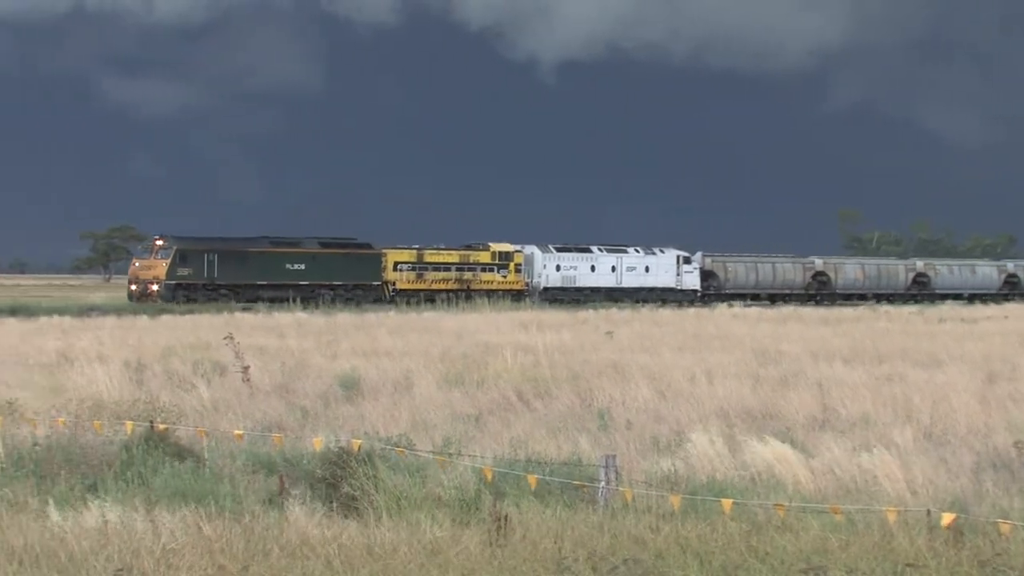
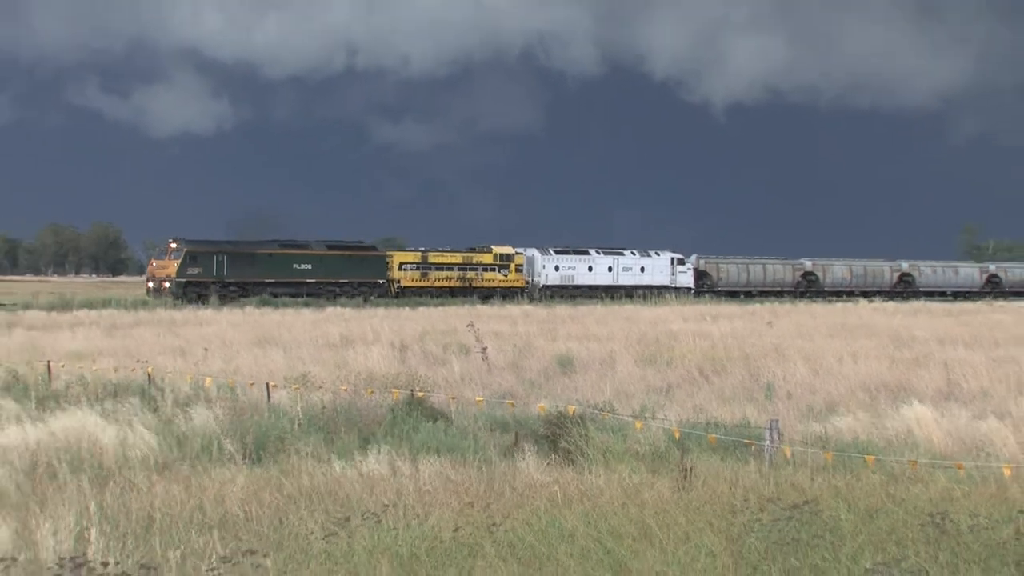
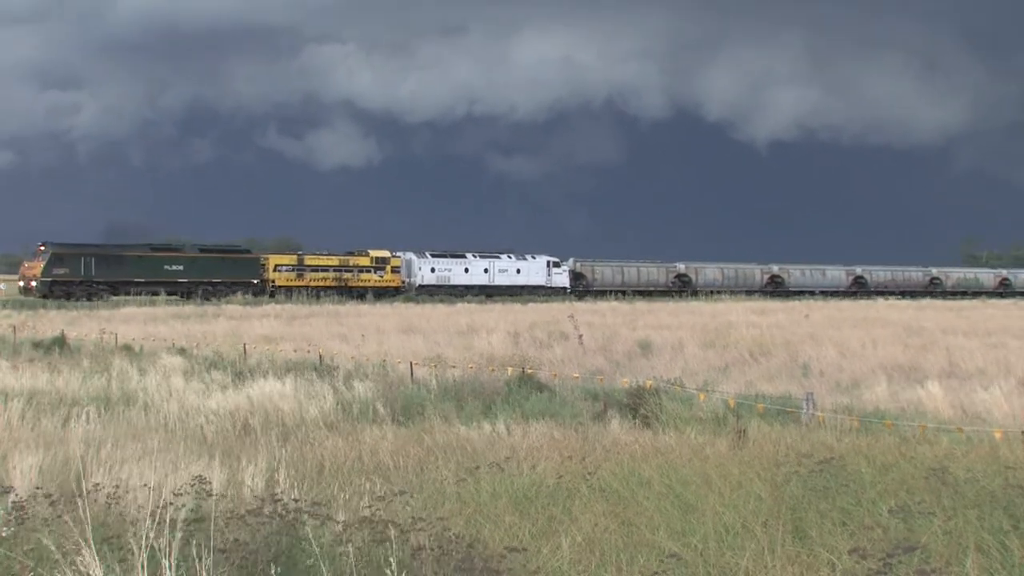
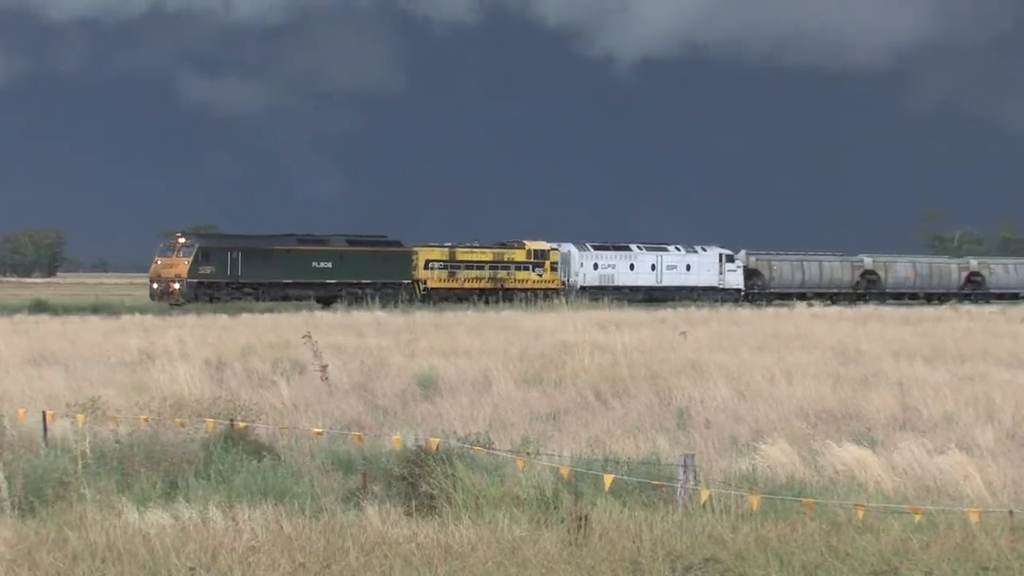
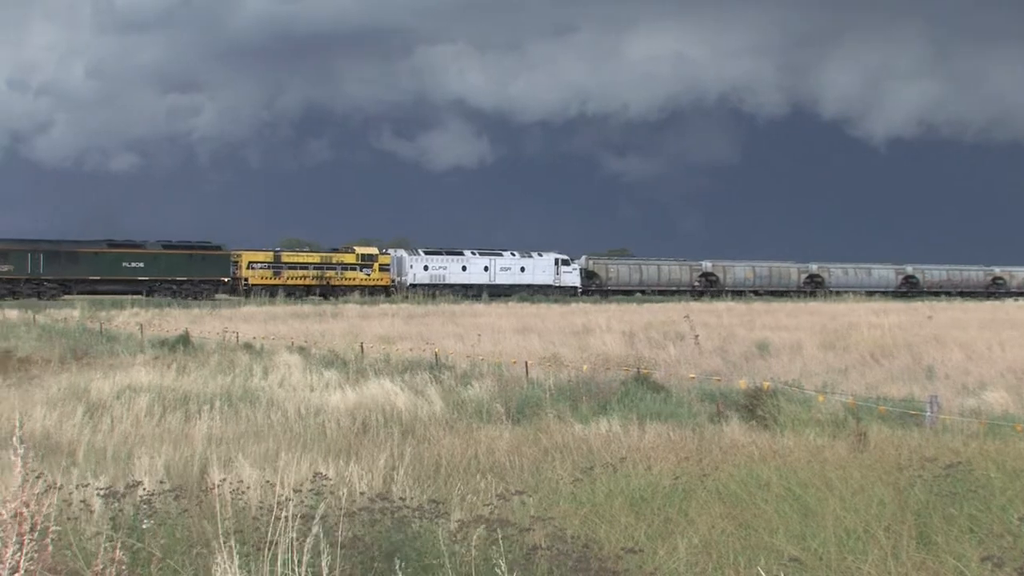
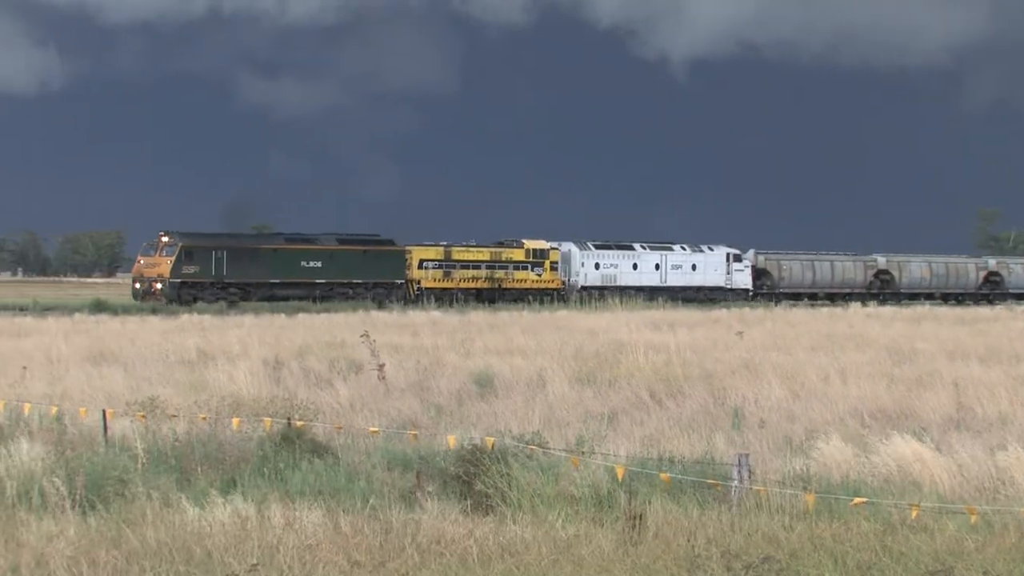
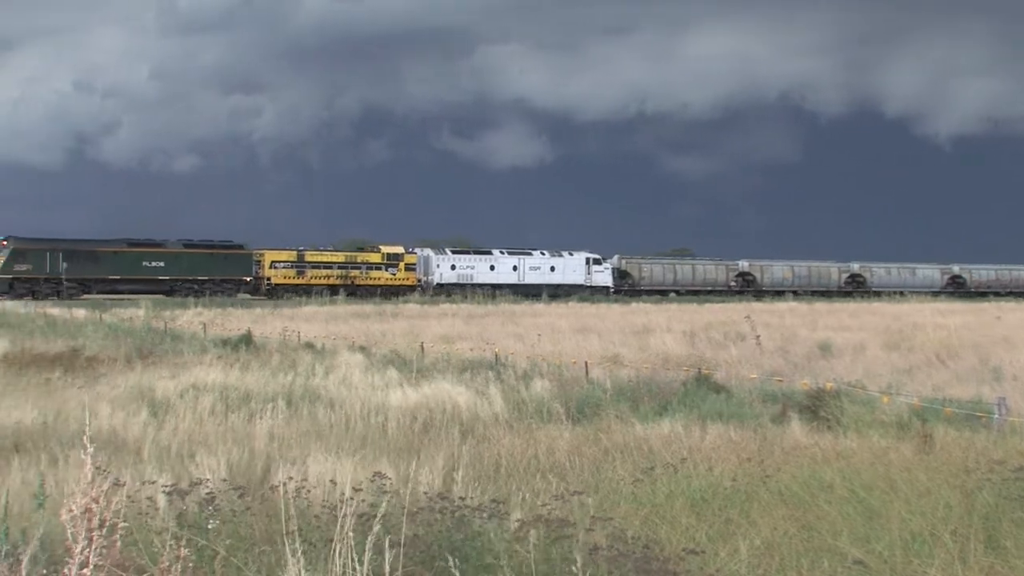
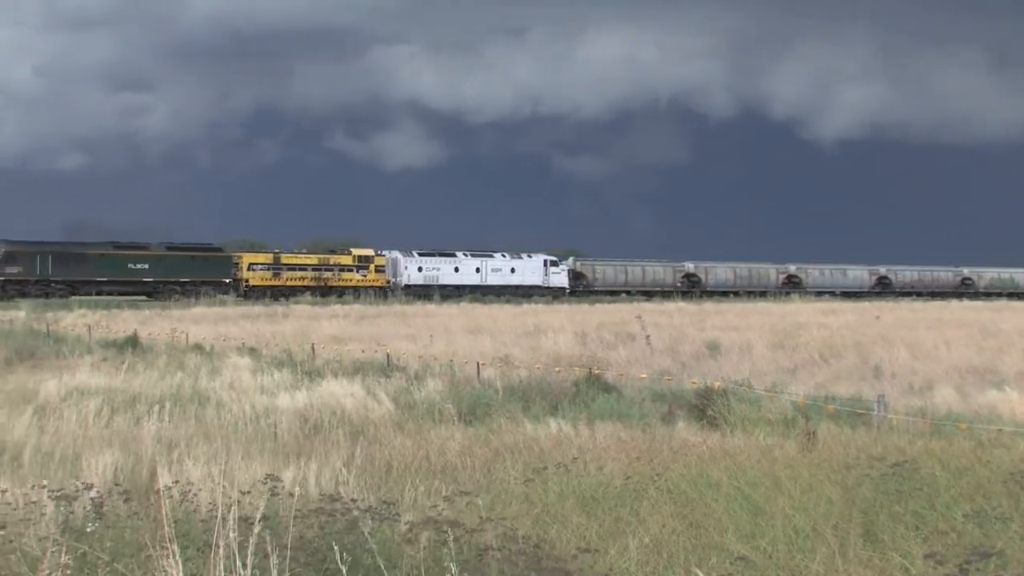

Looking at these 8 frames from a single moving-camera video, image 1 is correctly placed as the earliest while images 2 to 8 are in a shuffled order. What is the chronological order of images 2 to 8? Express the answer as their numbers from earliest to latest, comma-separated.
4, 6, 2, 3, 8, 5, 7
